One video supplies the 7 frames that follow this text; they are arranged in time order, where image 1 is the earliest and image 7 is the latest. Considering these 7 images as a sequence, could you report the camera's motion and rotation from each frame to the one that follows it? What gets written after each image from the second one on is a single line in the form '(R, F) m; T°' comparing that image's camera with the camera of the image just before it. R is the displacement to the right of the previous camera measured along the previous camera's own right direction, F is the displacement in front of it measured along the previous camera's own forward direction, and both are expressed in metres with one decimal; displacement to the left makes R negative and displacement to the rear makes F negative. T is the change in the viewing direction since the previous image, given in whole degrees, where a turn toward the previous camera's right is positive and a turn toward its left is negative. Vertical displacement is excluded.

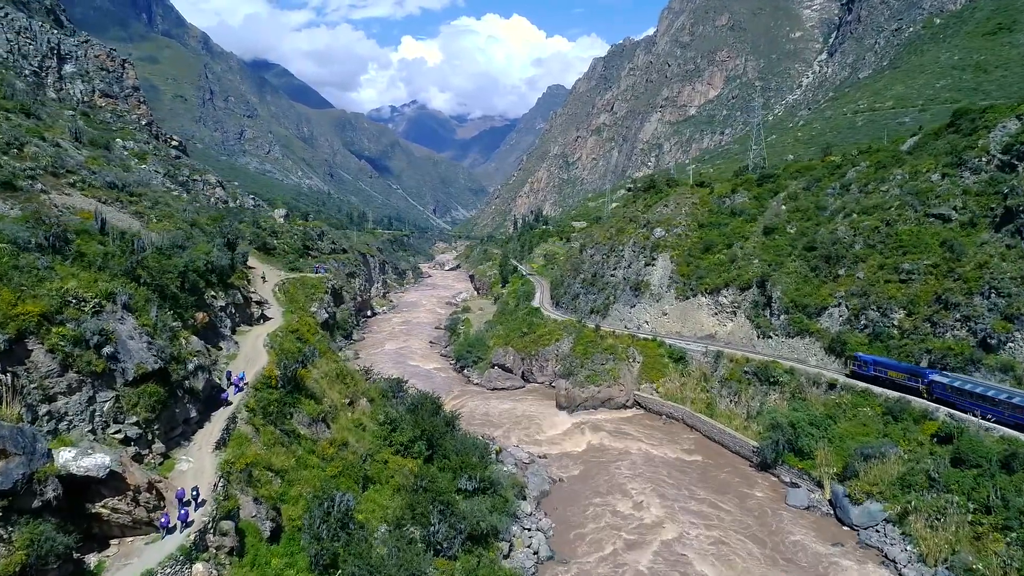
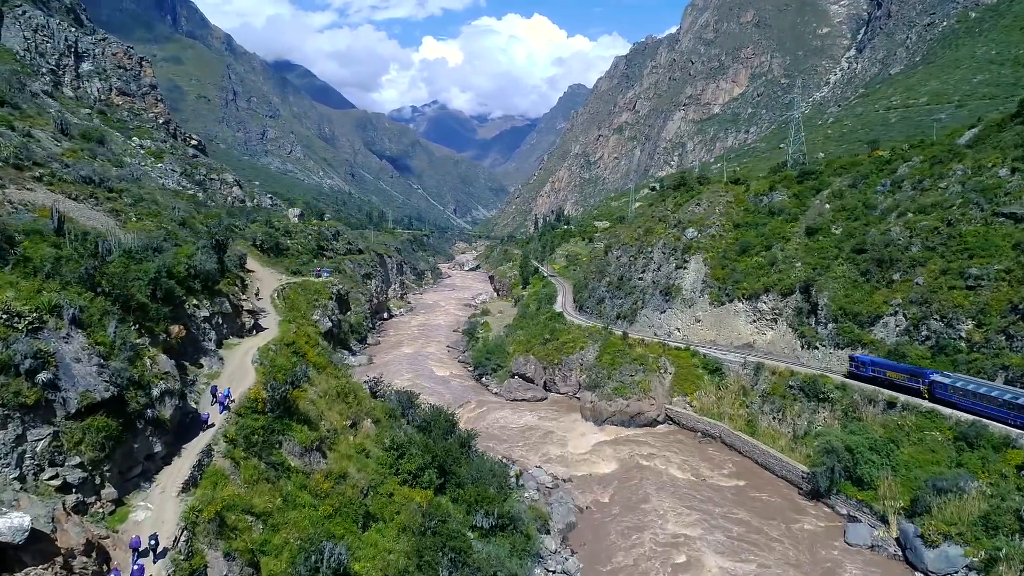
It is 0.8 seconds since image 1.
(-0.1, +3.1) m; -2°
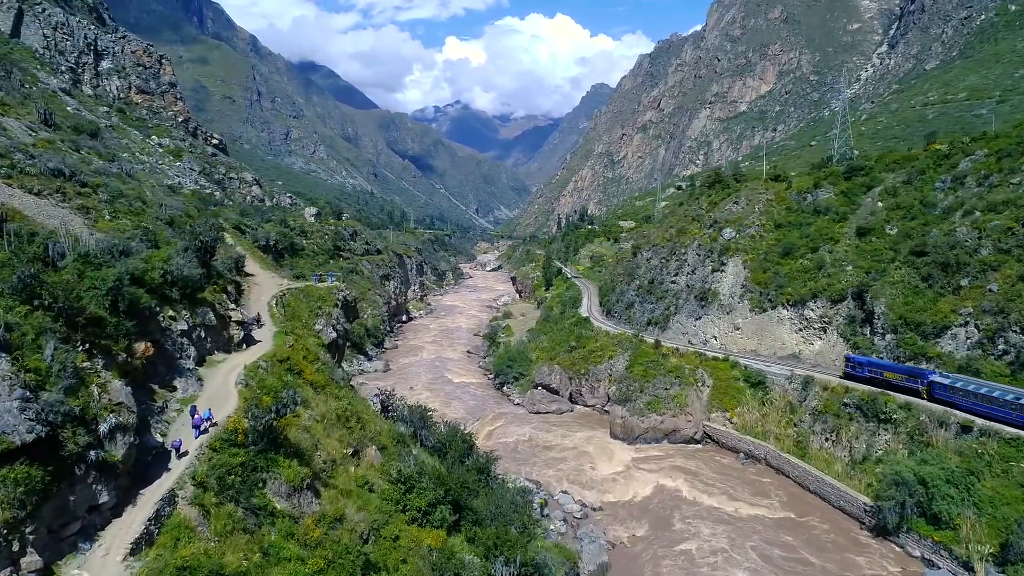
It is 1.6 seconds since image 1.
(-0.1, +3.1) m; -2°
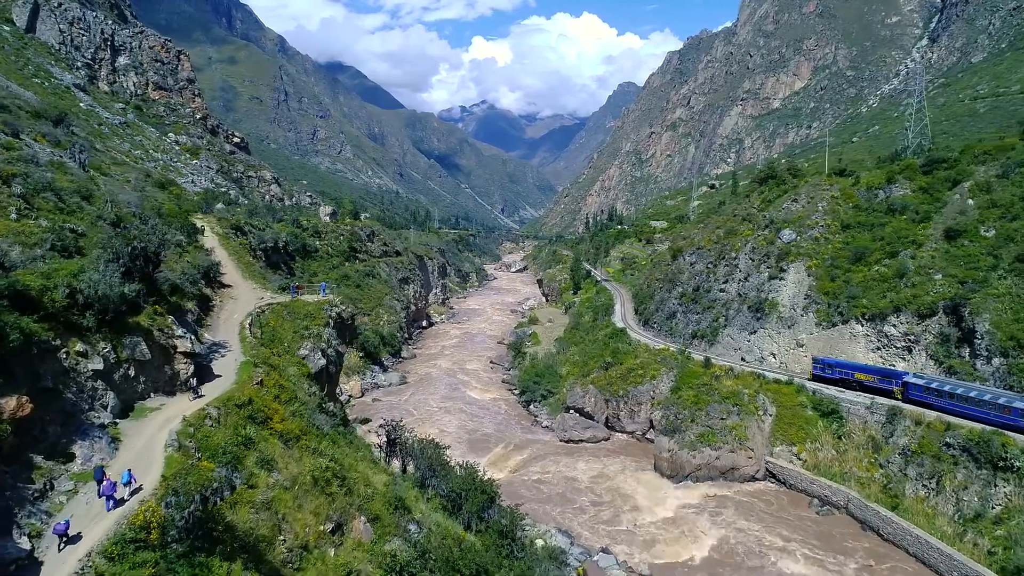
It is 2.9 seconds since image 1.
(-0.2, +5.2) m; -2°
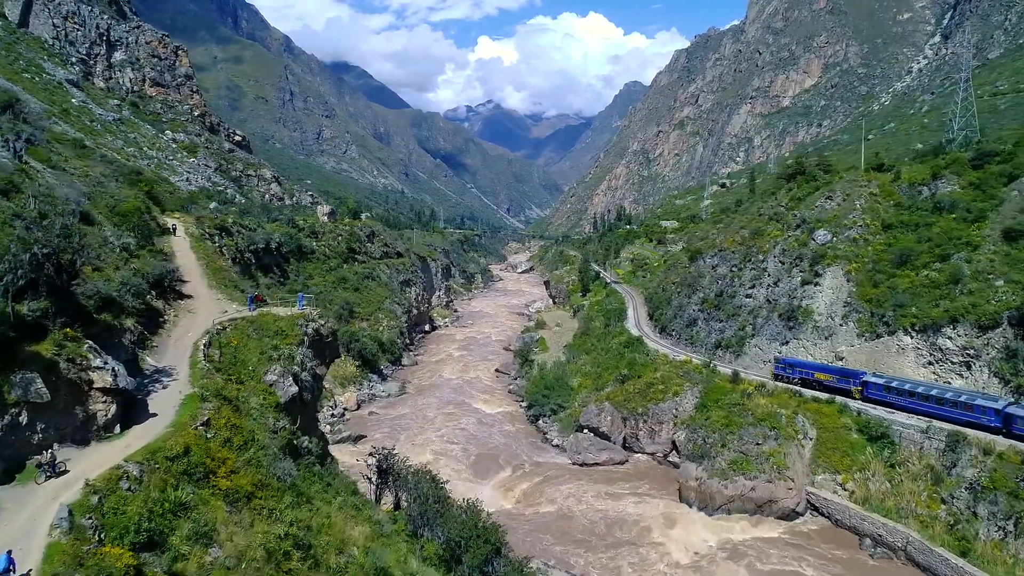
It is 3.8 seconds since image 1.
(-0.1, +3.5) m; 0°
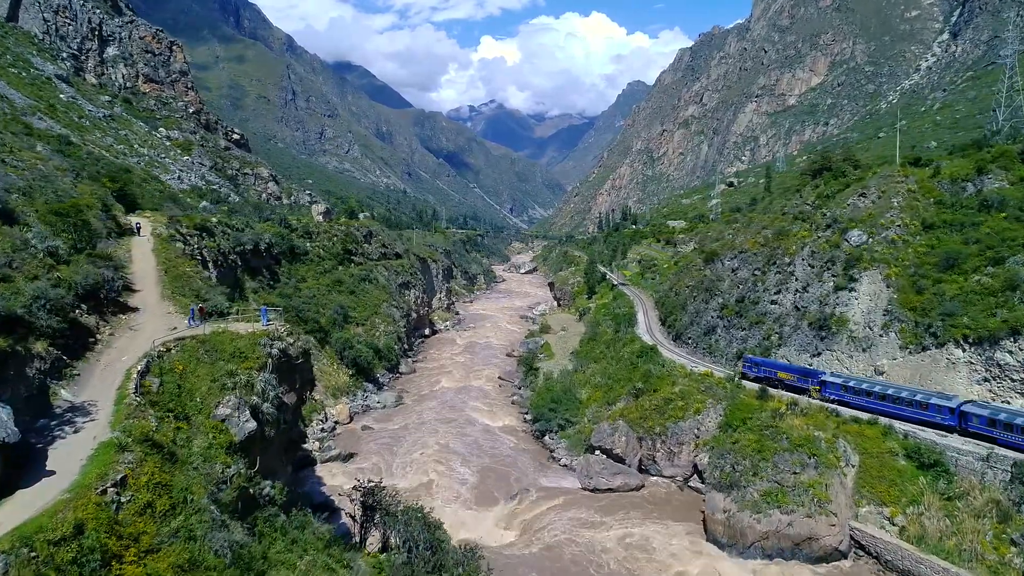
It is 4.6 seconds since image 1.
(-0.1, +3.2) m; 0°
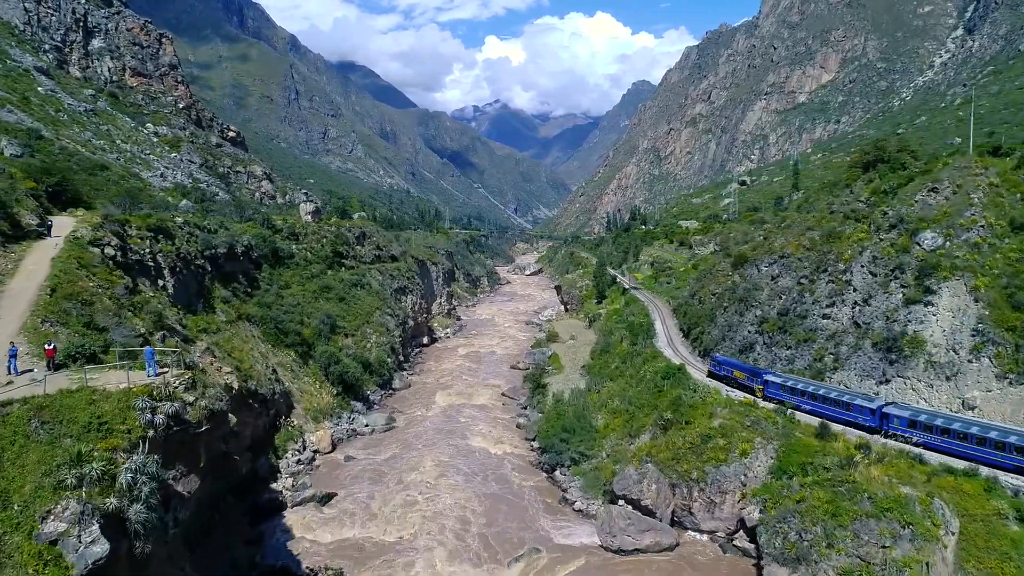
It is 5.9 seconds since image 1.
(0.0, +5.4) m; 0°
